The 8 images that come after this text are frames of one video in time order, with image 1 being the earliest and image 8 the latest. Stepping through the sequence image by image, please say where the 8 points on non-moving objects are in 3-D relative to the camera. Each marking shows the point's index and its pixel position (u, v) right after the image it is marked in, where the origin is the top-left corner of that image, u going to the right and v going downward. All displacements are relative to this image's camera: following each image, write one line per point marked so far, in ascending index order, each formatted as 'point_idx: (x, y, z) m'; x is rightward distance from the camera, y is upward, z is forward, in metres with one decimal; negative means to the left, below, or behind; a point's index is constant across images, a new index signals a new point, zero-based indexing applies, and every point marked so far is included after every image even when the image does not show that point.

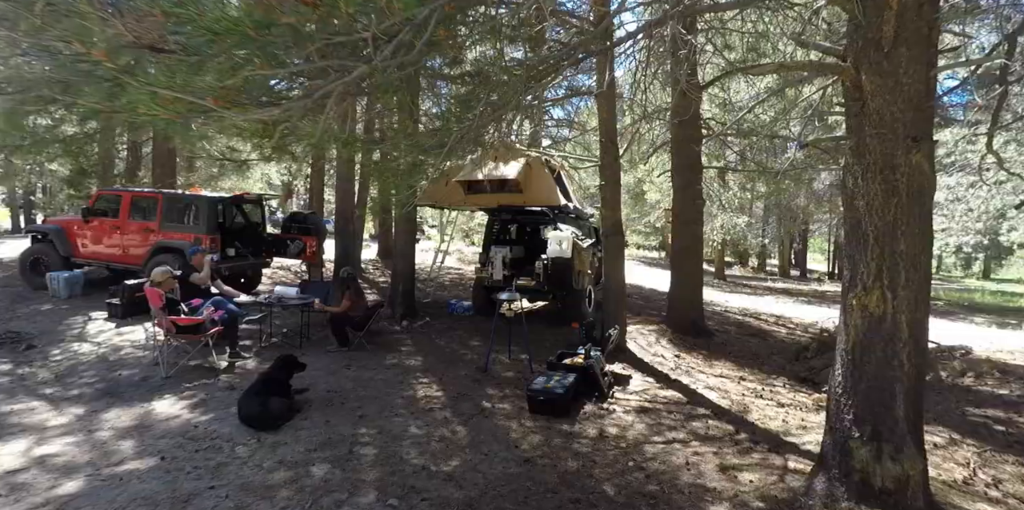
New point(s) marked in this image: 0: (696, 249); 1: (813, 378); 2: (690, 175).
0: (+2.9, +0.2, +7.9) m
1: (+3.7, -1.5, +6.1) m
2: (+2.8, +1.3, +7.9) m
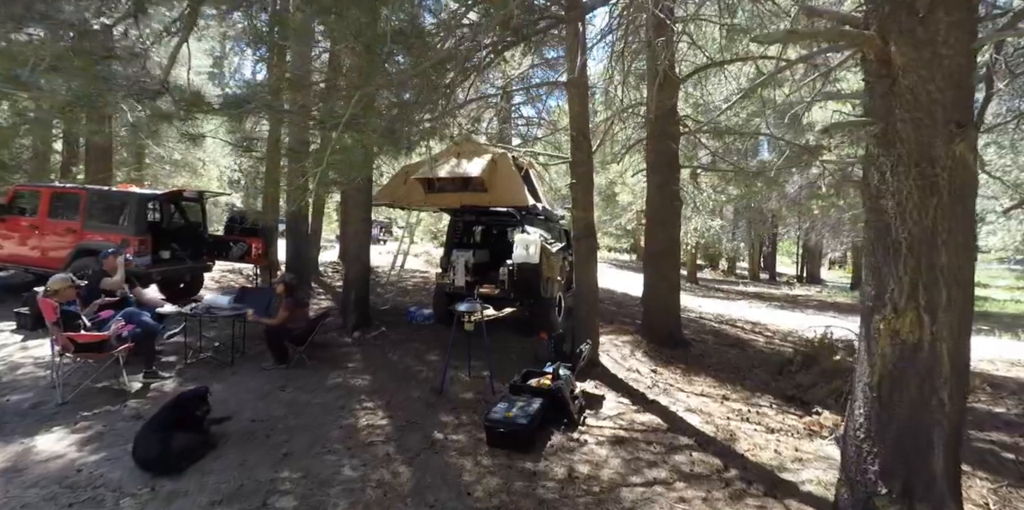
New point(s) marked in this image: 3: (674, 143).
0: (+2.4, +0.2, +7.4) m
1: (+3.3, -1.6, +5.6) m
2: (+2.3, +1.2, +7.4) m
3: (+2.4, +1.7, +7.4) m
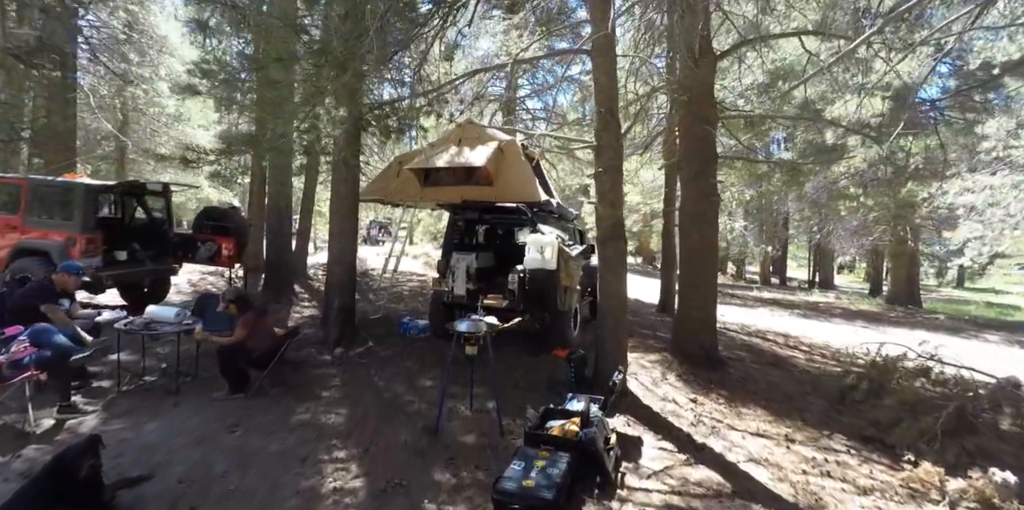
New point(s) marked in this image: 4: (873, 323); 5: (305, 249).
0: (+2.5, +0.1, +6.4) m
1: (+3.4, -1.7, +4.5) m
2: (+2.4, +1.1, +6.3) m
3: (+2.6, +1.6, +6.3) m
4: (+10.1, -2.0, +14.0) m
5: (-4.6, +0.1, +11.0) m
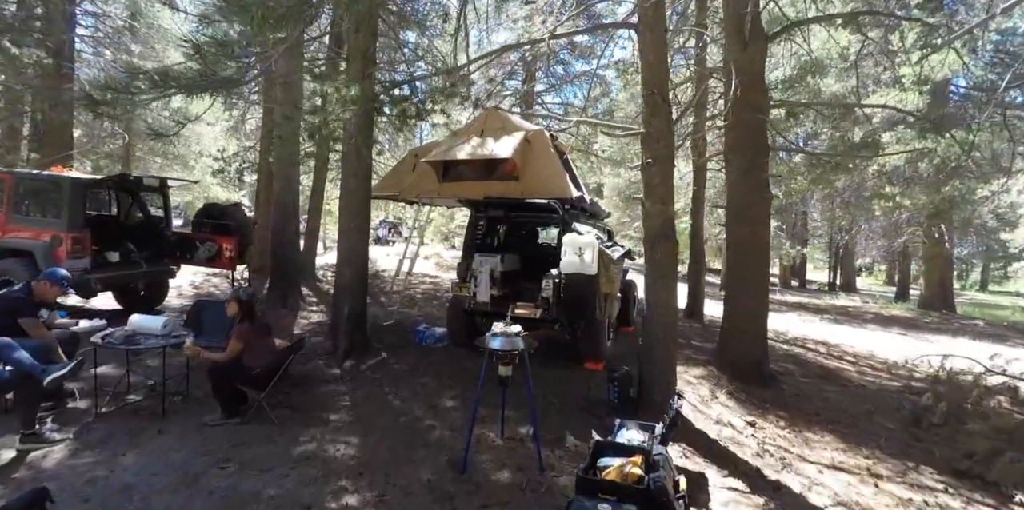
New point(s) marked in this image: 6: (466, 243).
0: (+2.9, +0.1, +5.7) m
1: (+3.7, -1.7, +3.9) m
2: (+2.8, +1.1, +5.7) m
3: (+2.9, +1.6, +5.7) m
4: (+10.5, -2.0, +13.2) m
5: (-4.2, +0.1, +10.5) m
6: (-0.6, +0.1, +6.2) m
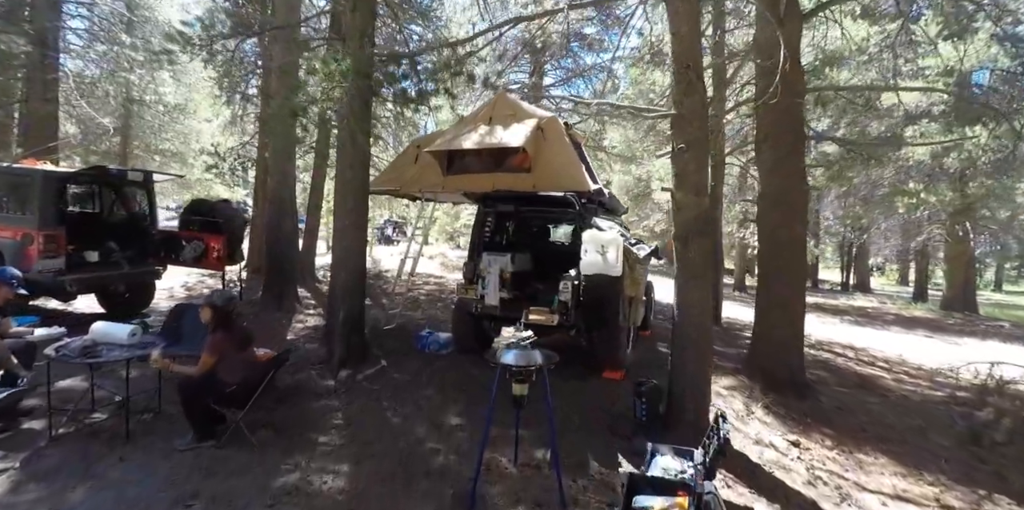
0: (+3.0, +0.1, +5.2) m
1: (+3.8, -1.7, +3.3) m
2: (+2.9, +1.1, +5.2) m
3: (+3.0, +1.6, +5.1) m
4: (+10.7, -2.0, +12.6) m
5: (-4.0, +0.1, +10.0) m
6: (-0.5, +0.2, +5.7) m
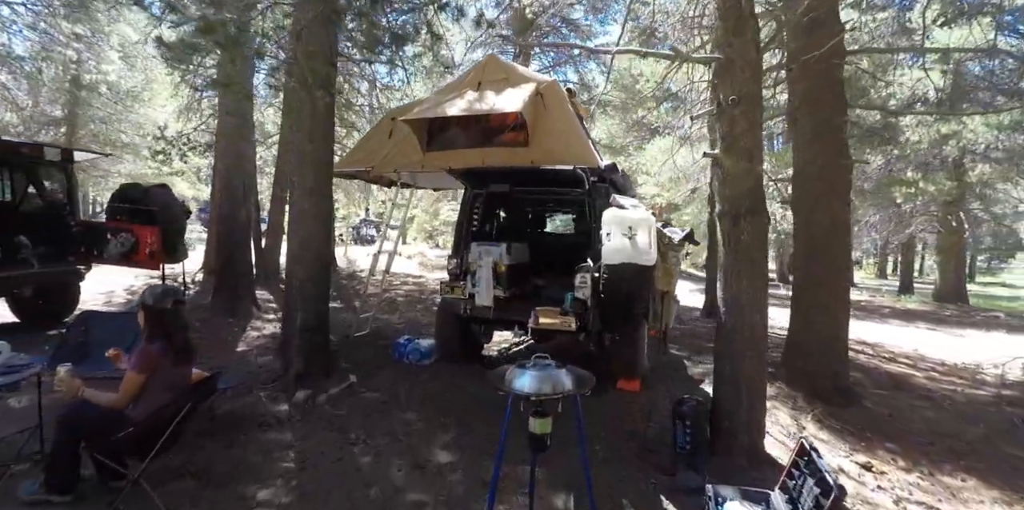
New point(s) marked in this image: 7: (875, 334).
0: (+2.9, +0.2, +4.4) m
1: (+3.8, -1.5, +2.6) m
2: (+2.8, +1.2, +4.4) m
3: (+2.9, +1.7, +4.4) m
4: (+10.4, -1.7, +12.2) m
5: (-4.3, +0.2, +9.0) m
6: (-0.5, +0.2, +4.8) m
7: (+7.3, -1.6, +10.0) m
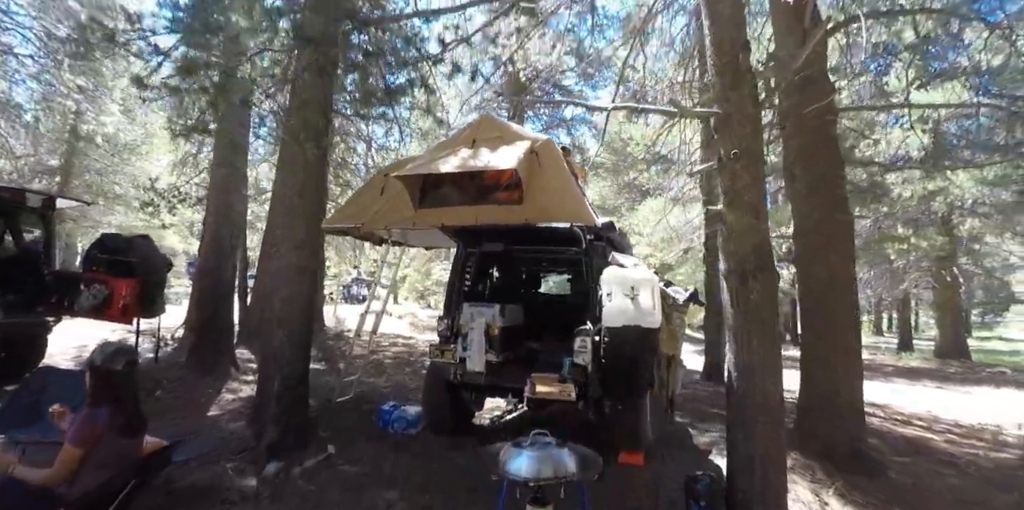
0: (+2.9, -0.3, +4.3) m
1: (+3.8, -1.8, +2.3) m
2: (+2.8, +0.7, +4.4) m
3: (+2.9, +1.2, +4.4) m
4: (+10.3, -3.1, +11.8) m
5: (-4.4, -0.9, +8.7) m
6: (-0.6, -0.3, +4.6) m
7: (+7.2, -2.7, +9.6) m
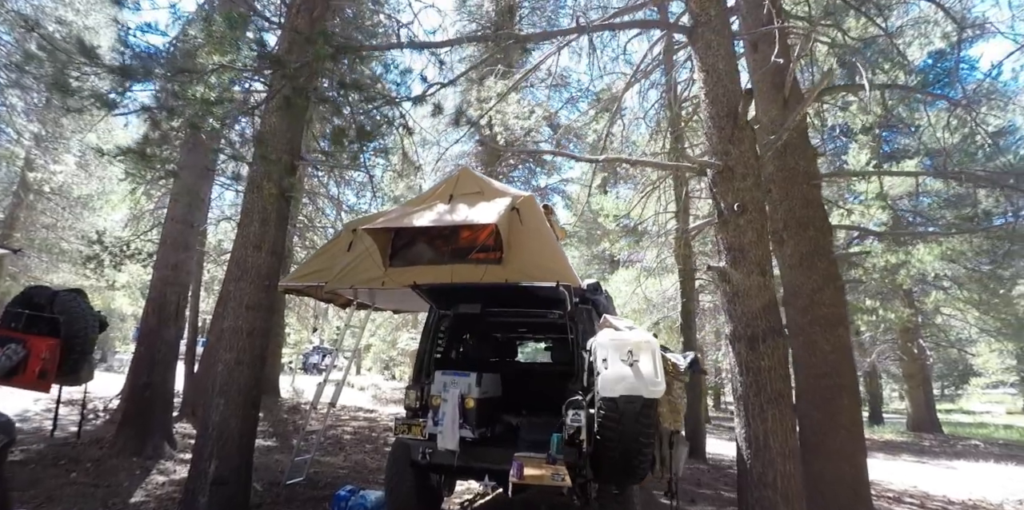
0: (+2.7, -0.8, +4.1) m
1: (+3.7, -2.1, +2.0) m
2: (+2.6, +0.2, +4.3) m
3: (+2.7, +0.6, +4.4) m
4: (+9.6, -4.8, +11.6) m
5: (-4.8, -1.9, +7.9) m
6: (-0.7, -0.9, +4.2) m
7: (+6.6, -4.0, +9.3) m
